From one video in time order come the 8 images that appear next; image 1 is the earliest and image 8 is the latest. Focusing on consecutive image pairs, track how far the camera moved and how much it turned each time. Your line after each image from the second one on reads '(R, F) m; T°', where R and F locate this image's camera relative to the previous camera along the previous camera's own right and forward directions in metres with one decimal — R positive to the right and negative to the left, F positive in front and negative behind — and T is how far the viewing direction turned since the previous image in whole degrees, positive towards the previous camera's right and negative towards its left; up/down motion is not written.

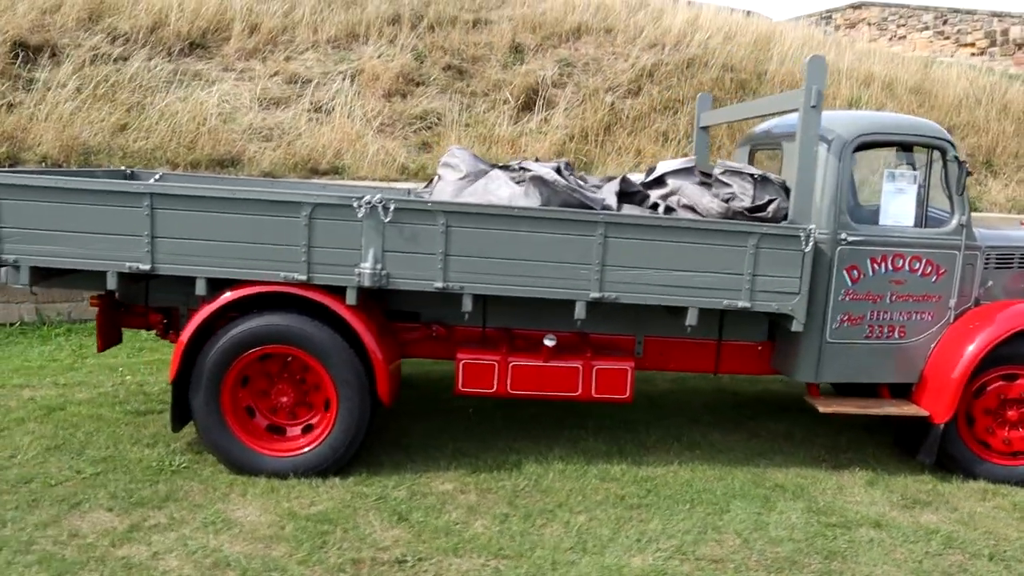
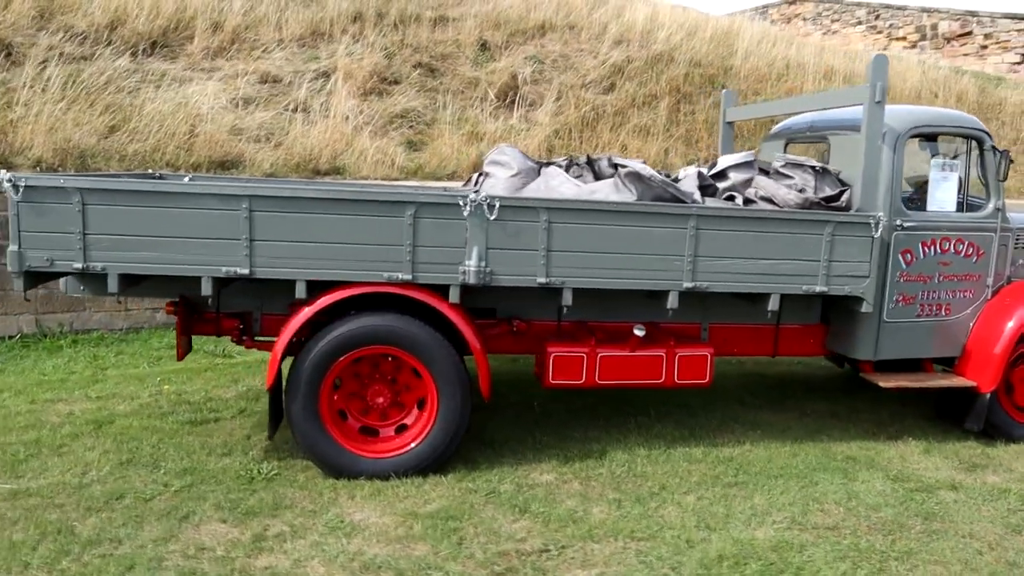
(-0.9, 0.0) m; +6°
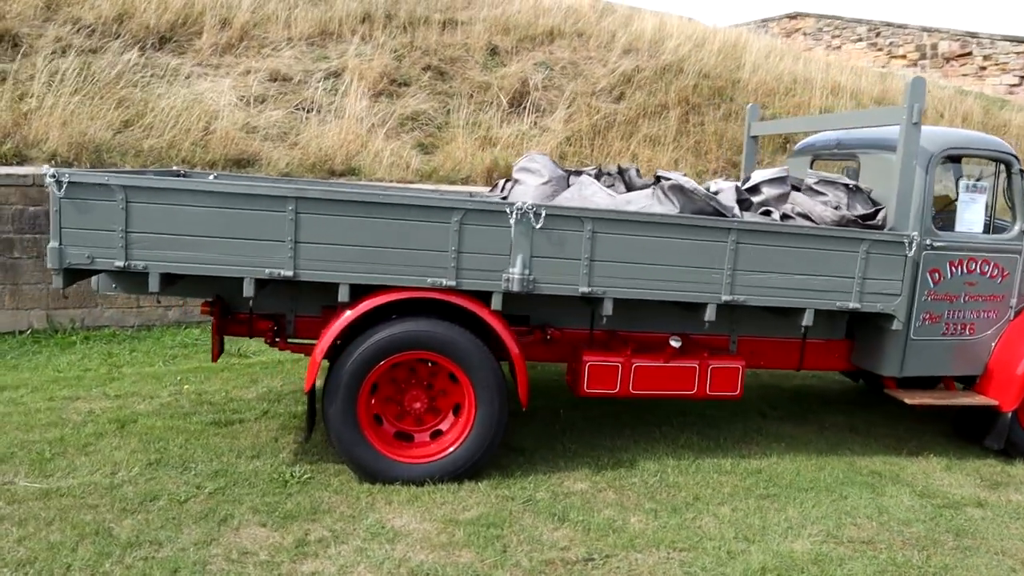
(-0.3, 0.0) m; +1°
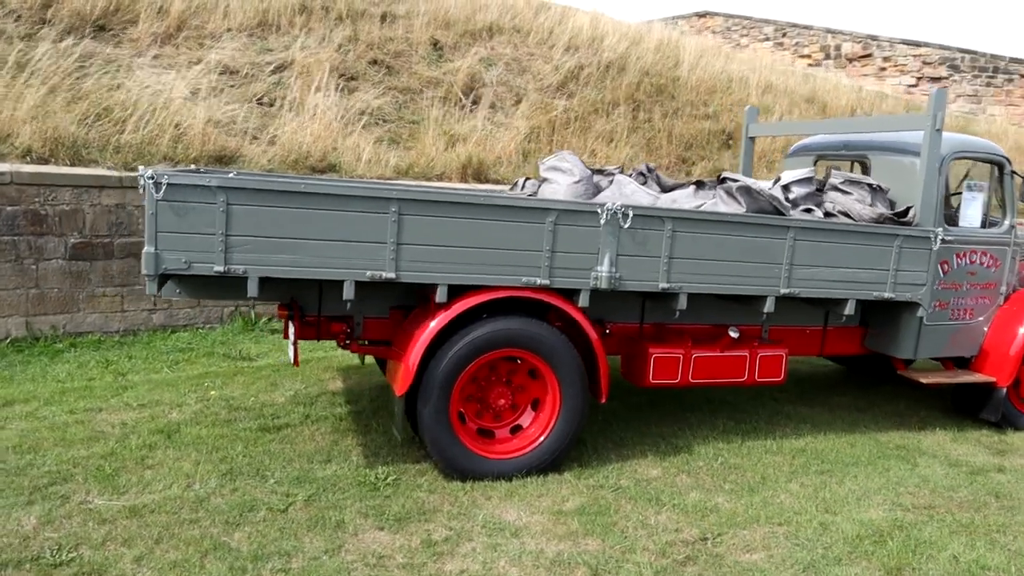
(-1.0, 0.0) m; +9°
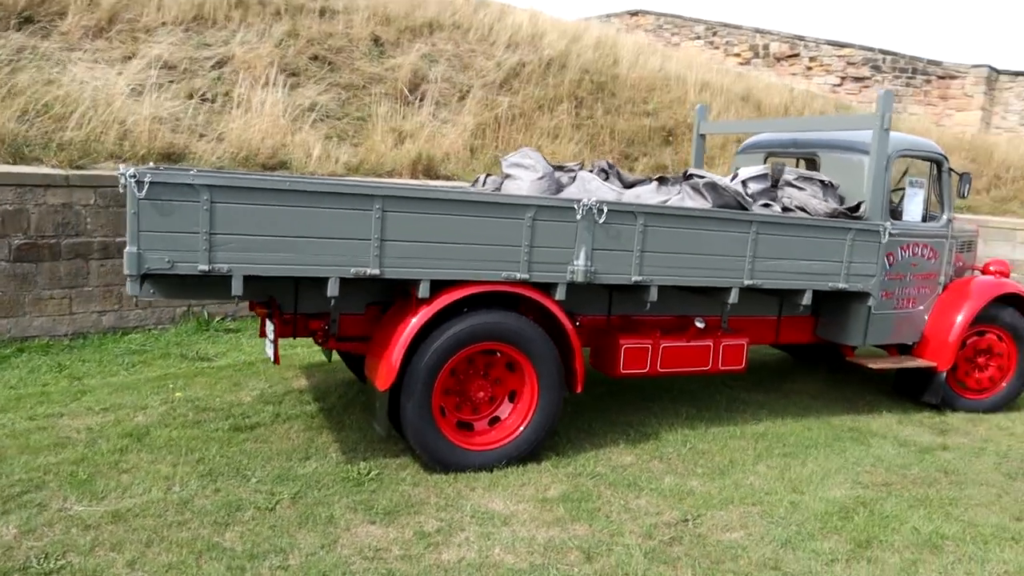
(-0.3, -0.1) m; +5°
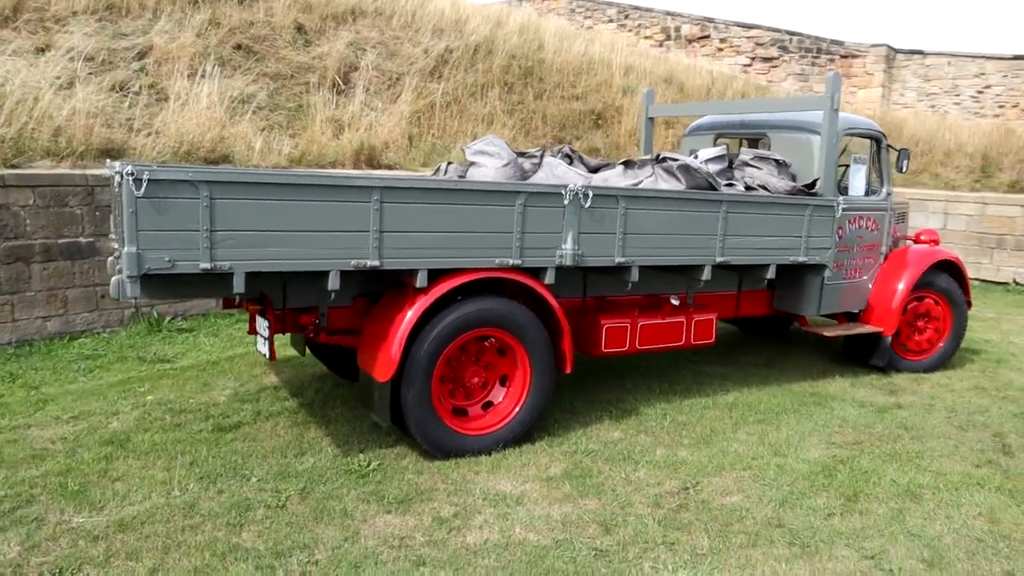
(-0.4, -0.1) m; +6°
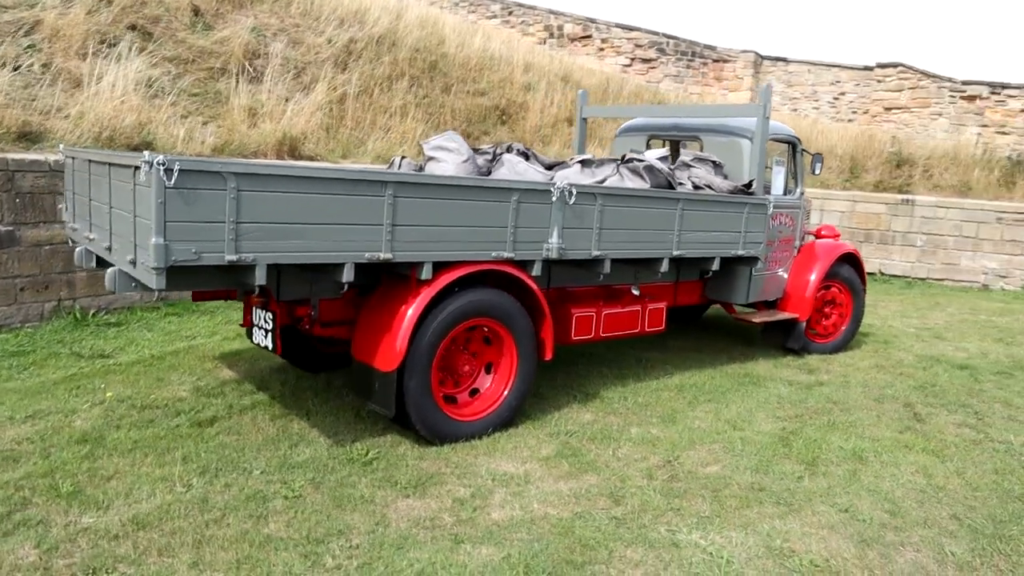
(-0.8, -0.2) m; +10°
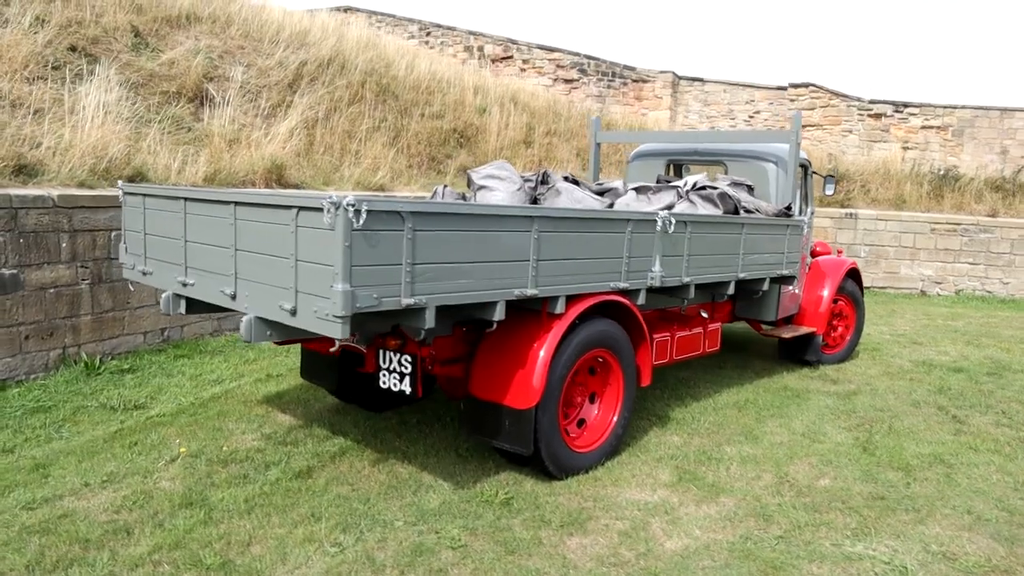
(-1.3, +0.1) m; +9°
